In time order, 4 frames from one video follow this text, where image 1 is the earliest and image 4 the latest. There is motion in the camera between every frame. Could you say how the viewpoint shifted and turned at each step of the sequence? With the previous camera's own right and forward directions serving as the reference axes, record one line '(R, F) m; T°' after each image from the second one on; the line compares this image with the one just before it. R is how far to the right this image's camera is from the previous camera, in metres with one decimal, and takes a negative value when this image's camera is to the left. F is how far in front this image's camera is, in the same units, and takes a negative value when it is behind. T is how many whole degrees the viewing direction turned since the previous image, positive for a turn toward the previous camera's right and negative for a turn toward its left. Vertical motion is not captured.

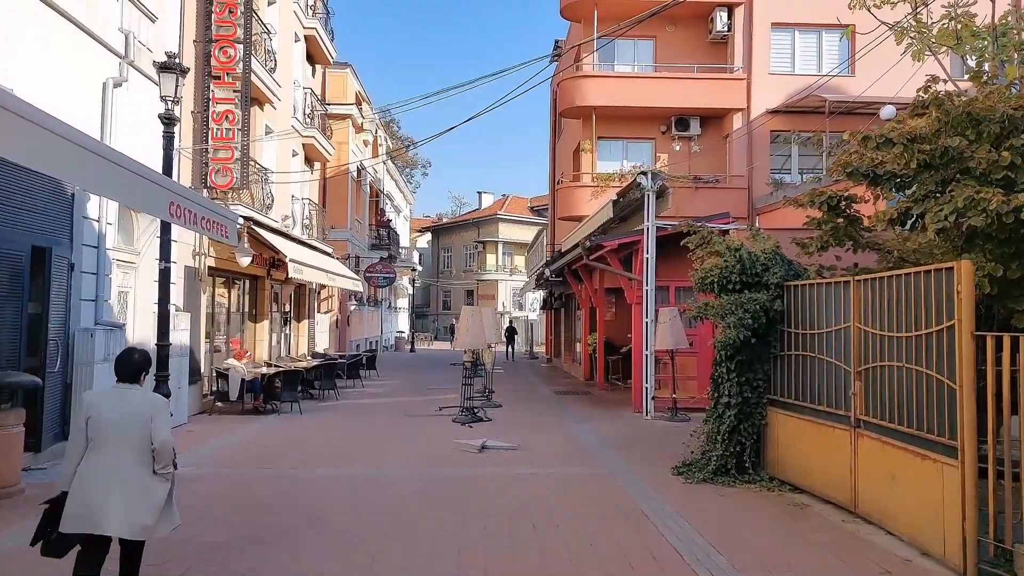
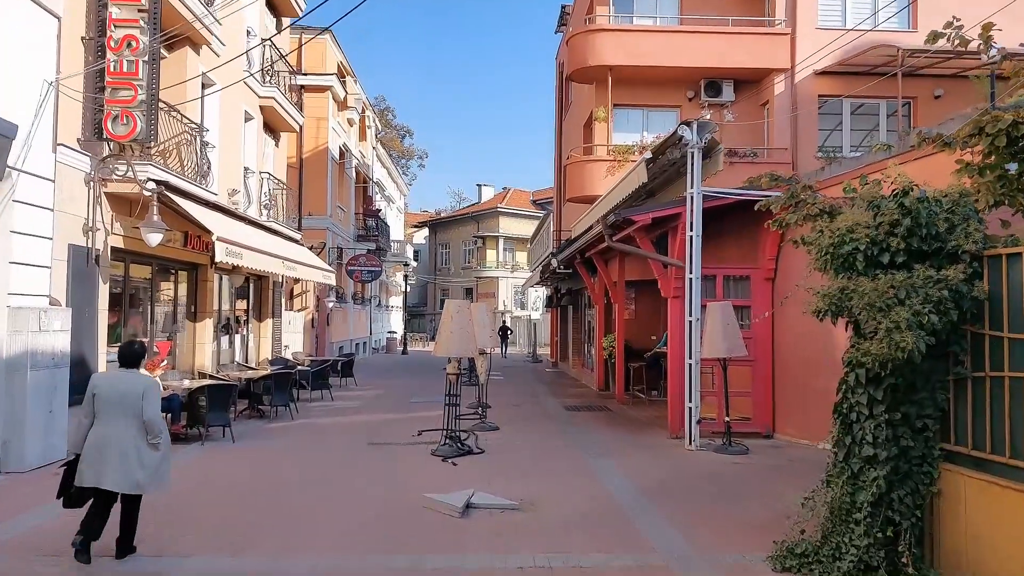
(0.0, +3.2) m; 0°
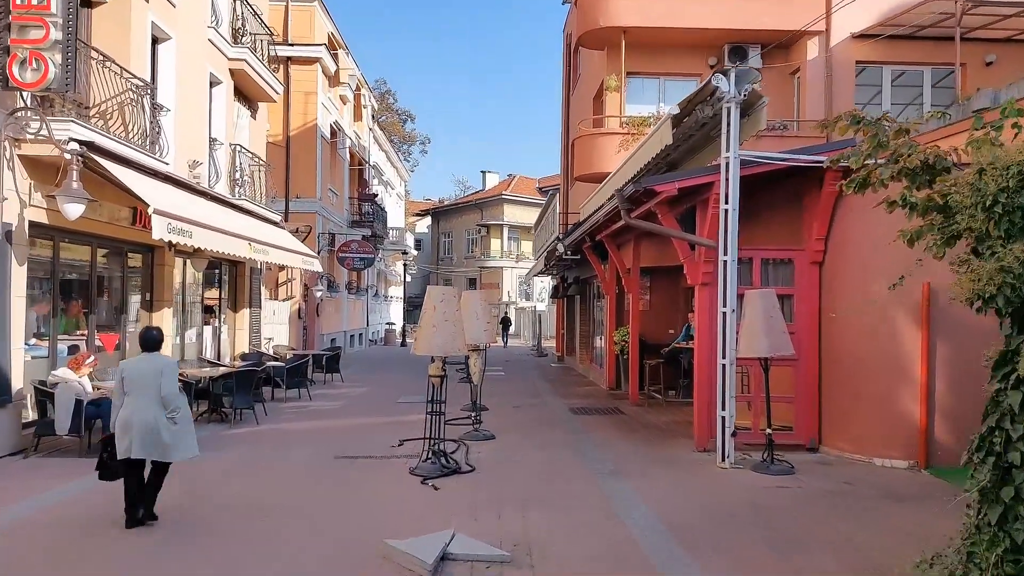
(+0.1, +1.7) m; 0°
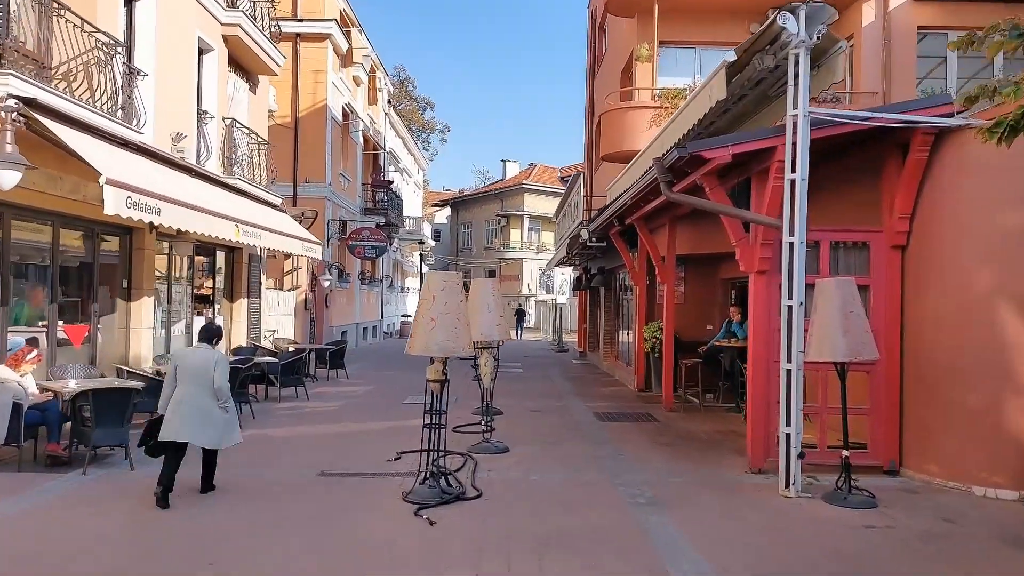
(0.0, +1.4) m; -2°
